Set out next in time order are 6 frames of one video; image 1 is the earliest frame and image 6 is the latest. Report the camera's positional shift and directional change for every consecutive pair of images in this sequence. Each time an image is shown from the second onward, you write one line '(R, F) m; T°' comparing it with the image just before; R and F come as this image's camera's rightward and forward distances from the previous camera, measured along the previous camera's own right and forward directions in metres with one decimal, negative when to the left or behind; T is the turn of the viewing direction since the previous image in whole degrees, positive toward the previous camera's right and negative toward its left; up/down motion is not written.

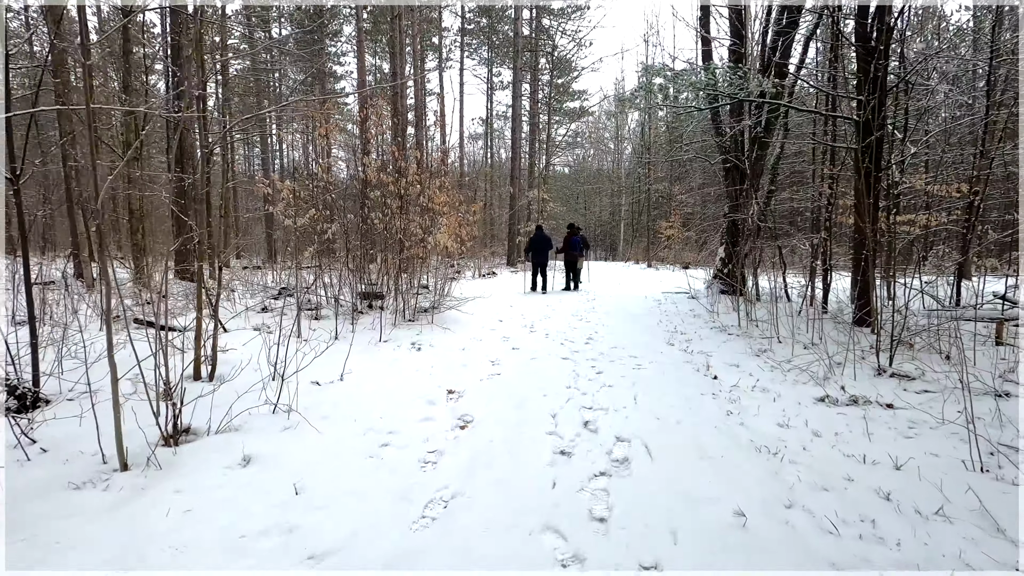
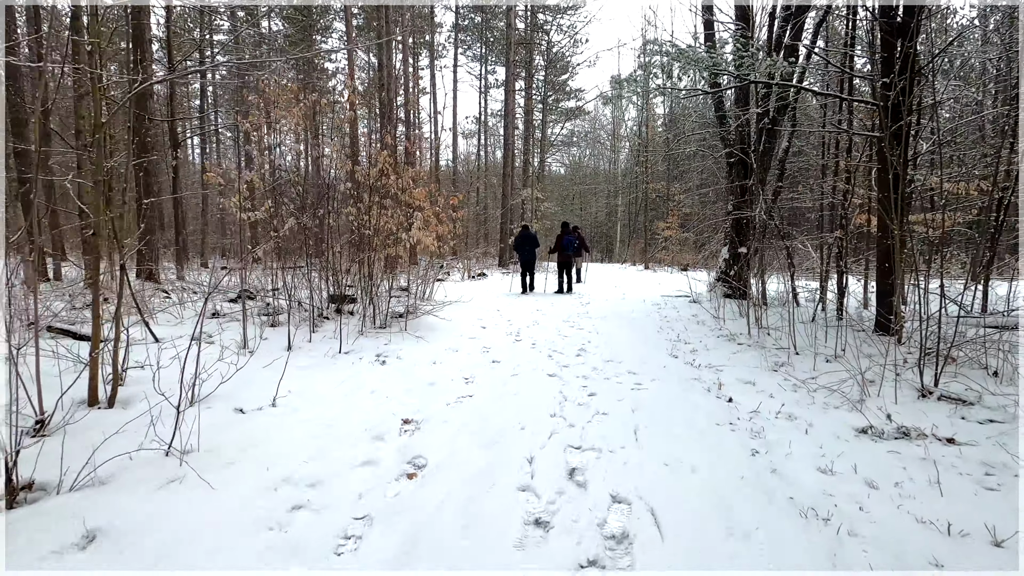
(+0.1, +0.7) m; 0°
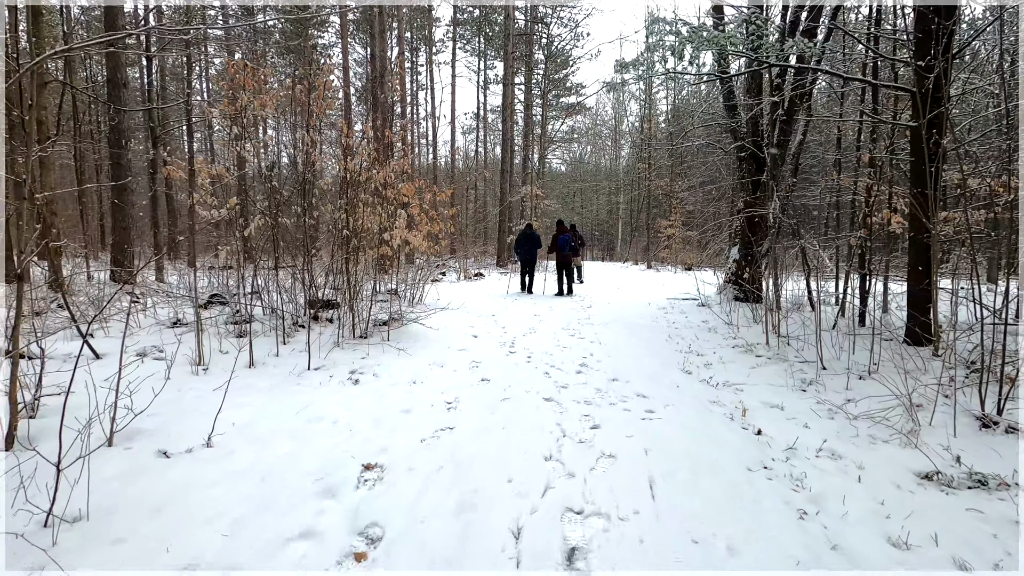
(+0.1, +0.5) m; 0°
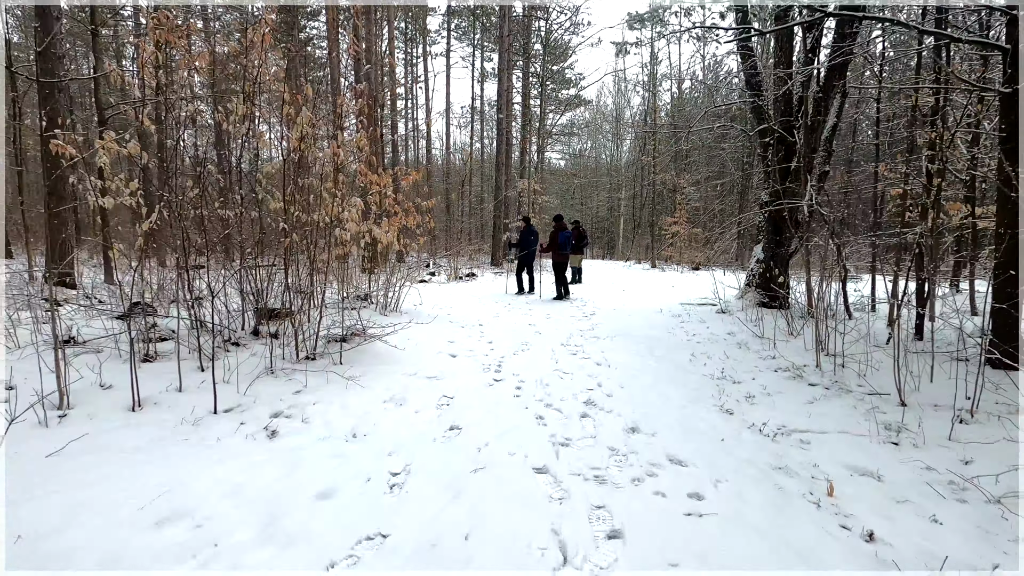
(+0.1, +1.1) m; 0°
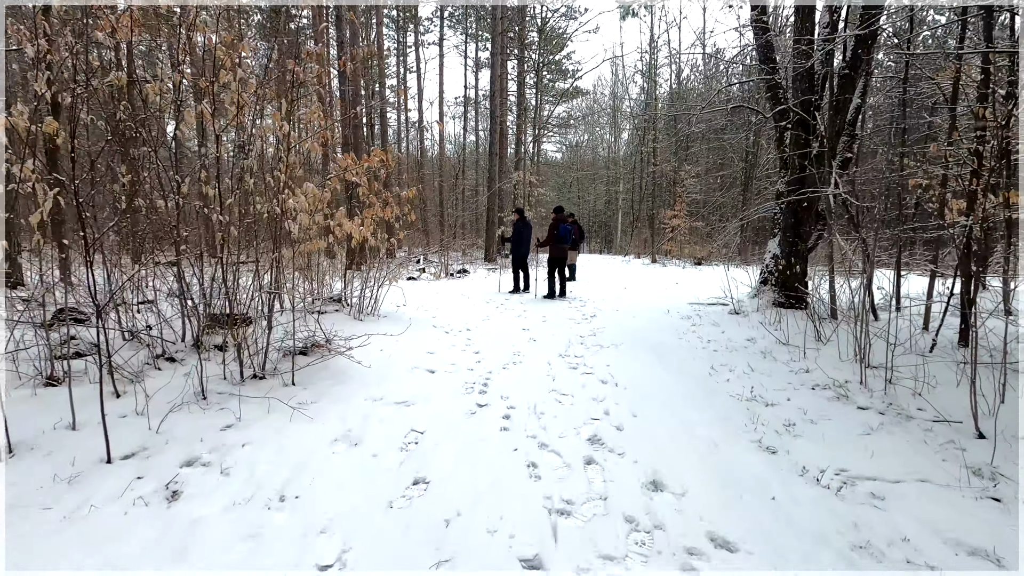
(+0.1, +0.7) m; 0°
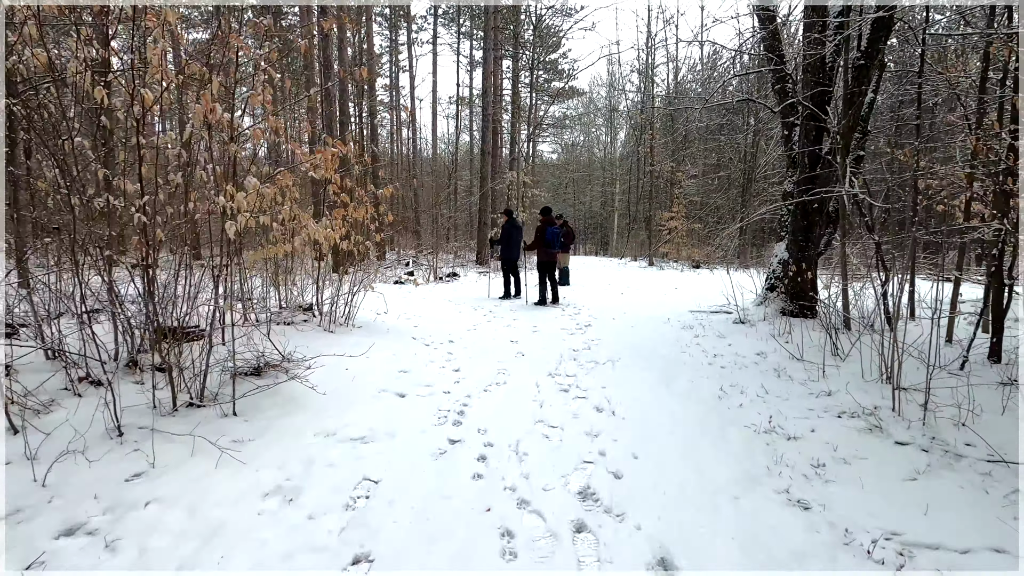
(+0.1, +0.5) m; 0°
